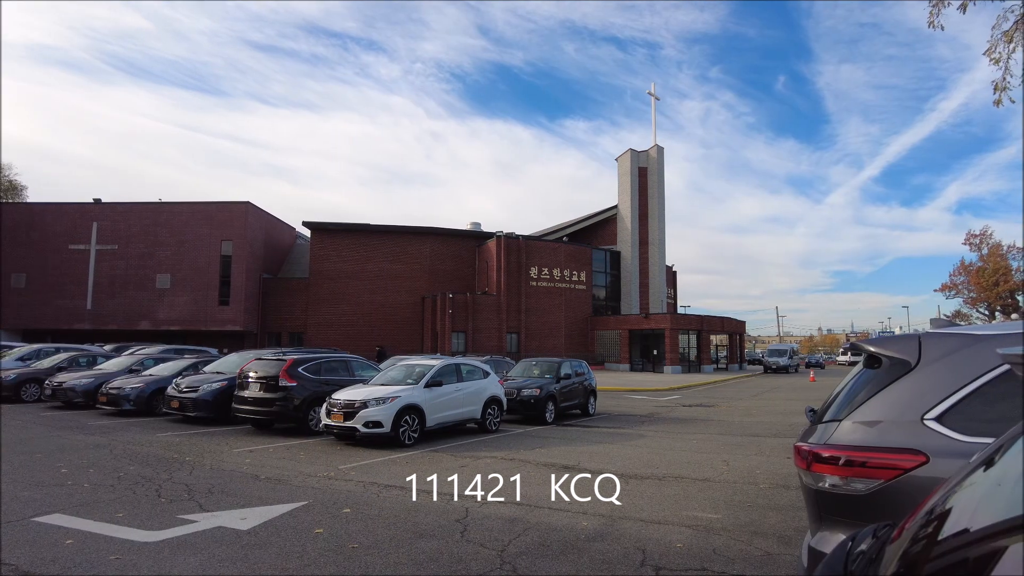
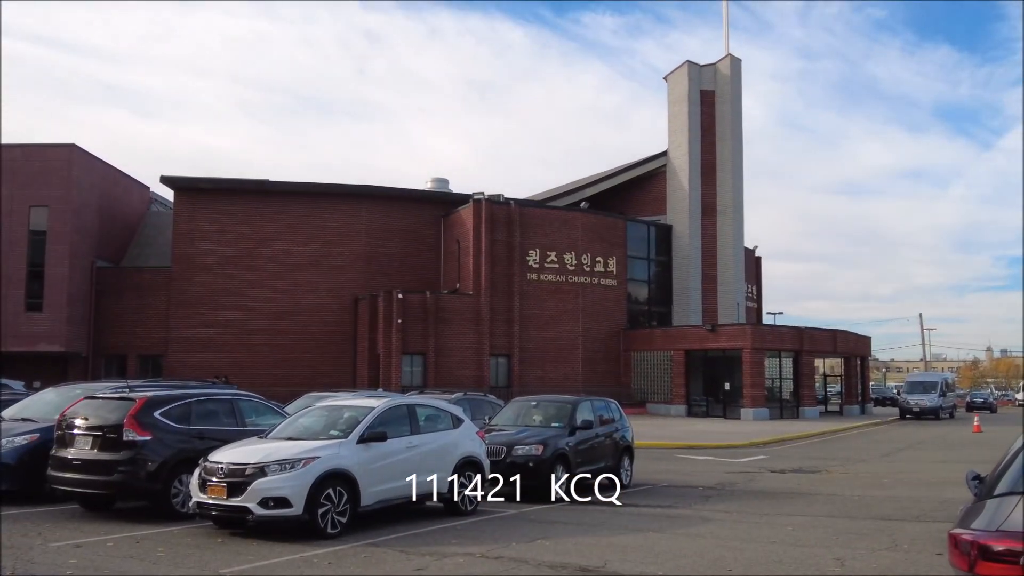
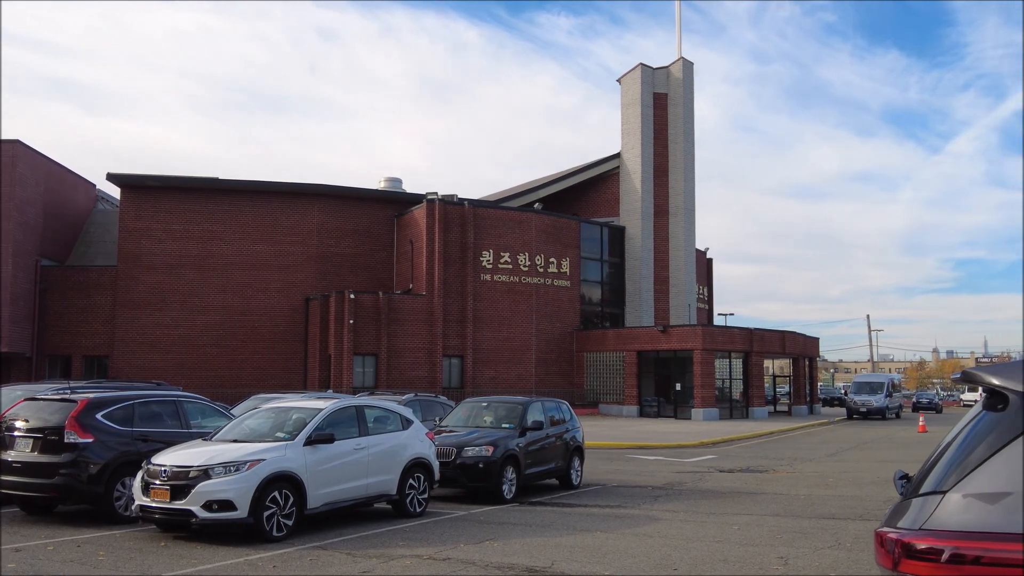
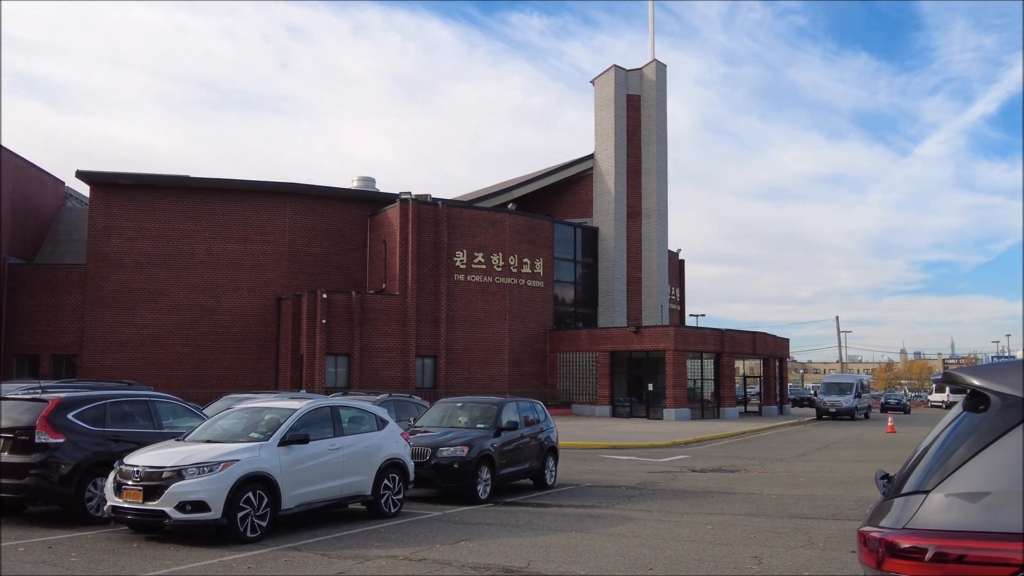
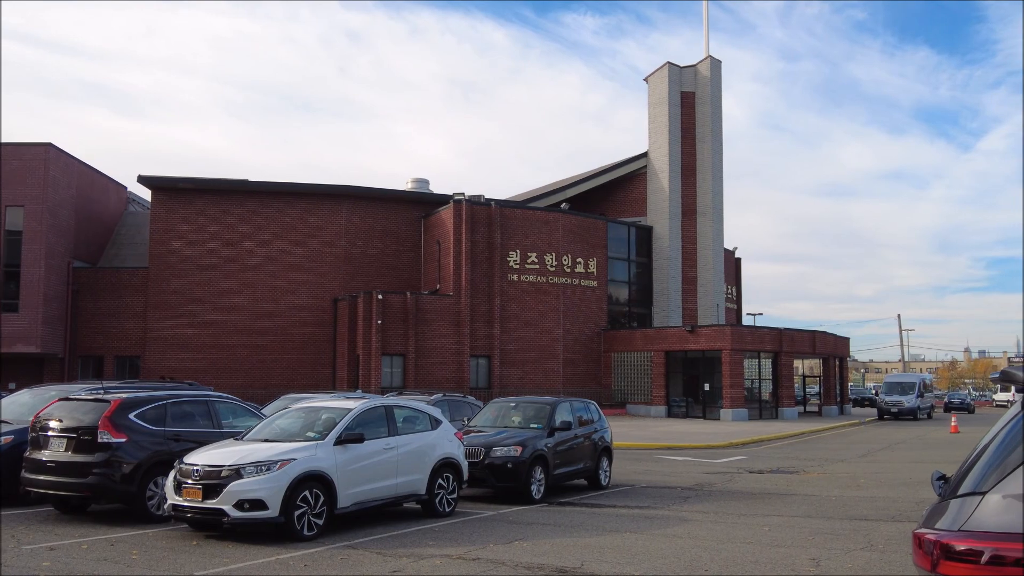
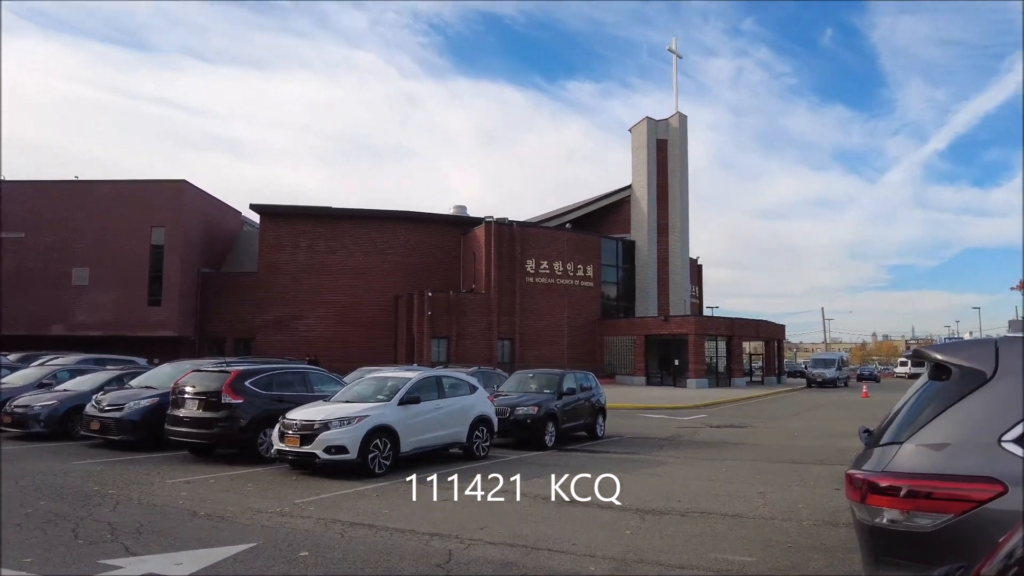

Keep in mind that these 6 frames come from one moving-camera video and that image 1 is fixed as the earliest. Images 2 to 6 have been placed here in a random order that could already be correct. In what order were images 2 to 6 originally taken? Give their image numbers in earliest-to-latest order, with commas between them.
6, 2, 5, 3, 4
